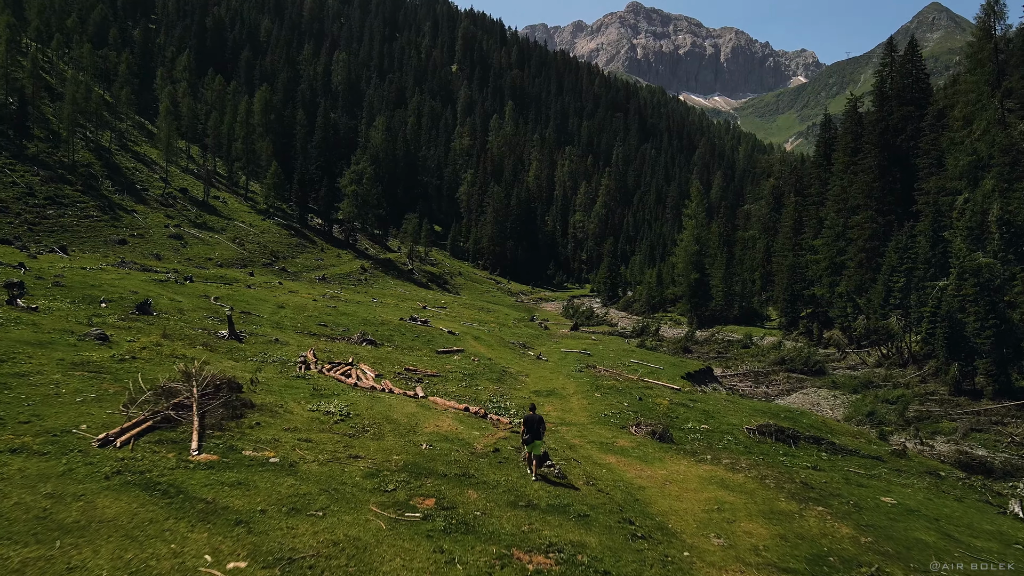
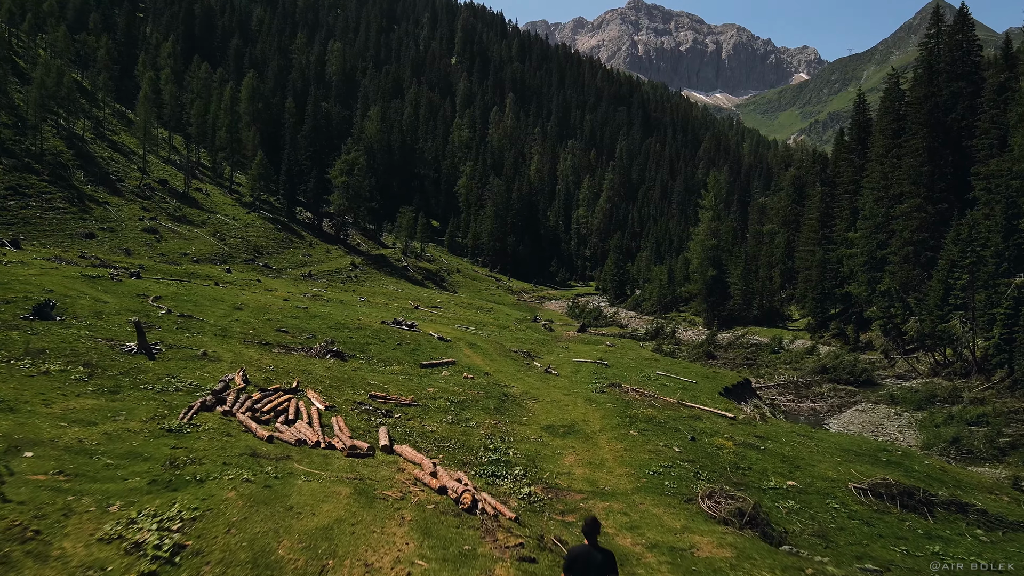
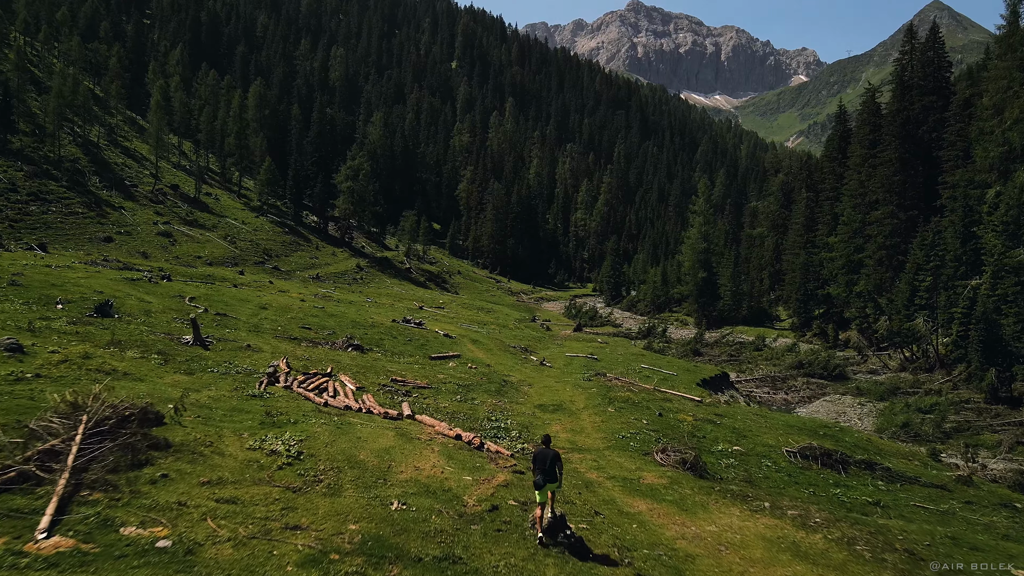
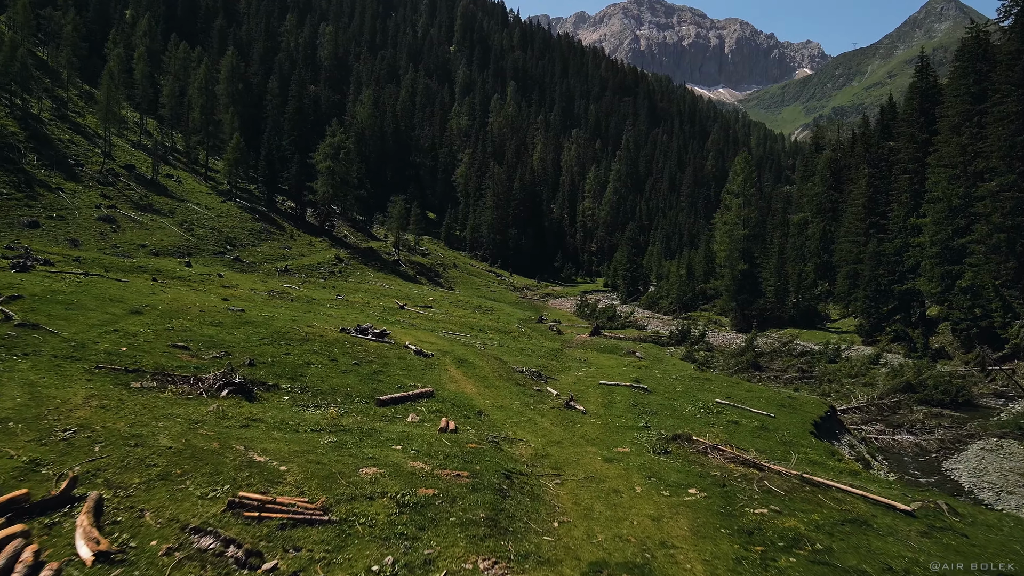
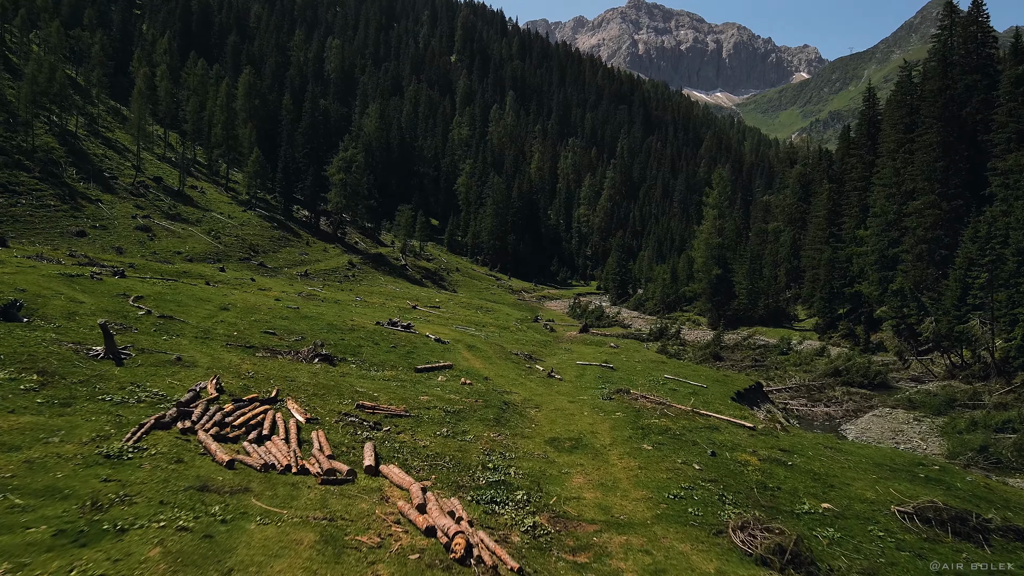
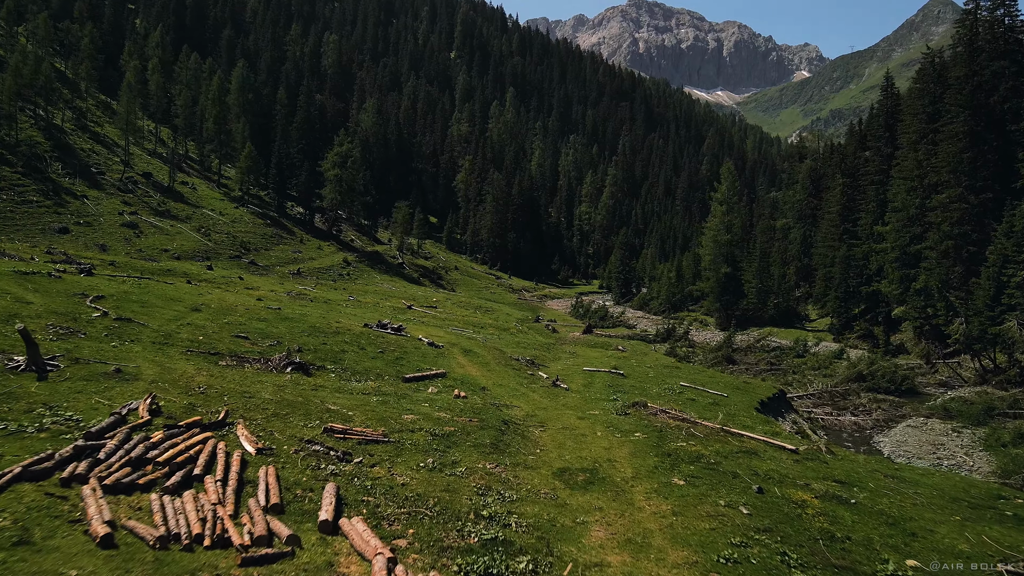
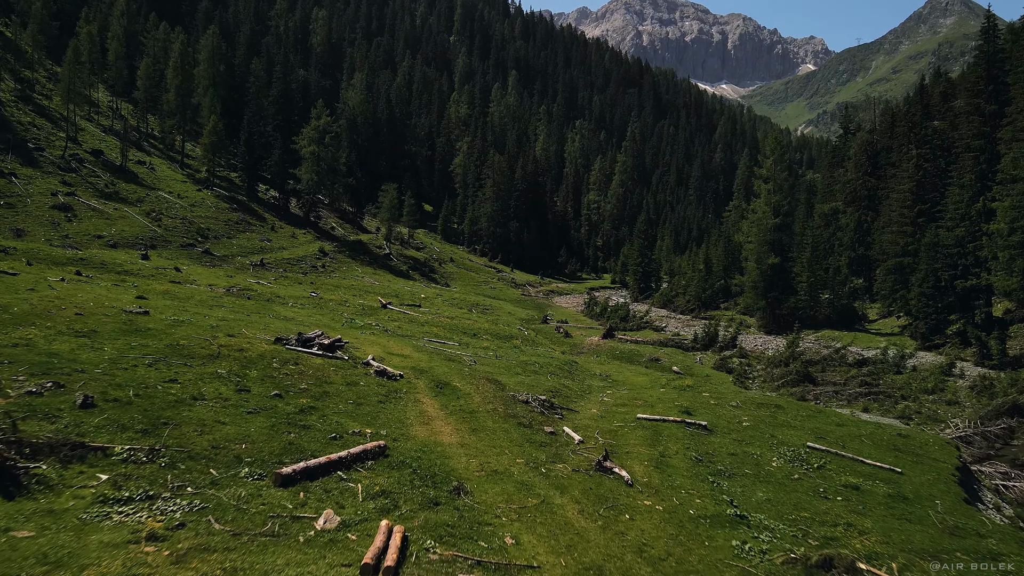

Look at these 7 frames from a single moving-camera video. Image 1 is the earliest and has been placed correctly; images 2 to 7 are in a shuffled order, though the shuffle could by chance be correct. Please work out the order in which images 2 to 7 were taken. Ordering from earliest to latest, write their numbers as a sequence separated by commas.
3, 2, 5, 6, 4, 7
